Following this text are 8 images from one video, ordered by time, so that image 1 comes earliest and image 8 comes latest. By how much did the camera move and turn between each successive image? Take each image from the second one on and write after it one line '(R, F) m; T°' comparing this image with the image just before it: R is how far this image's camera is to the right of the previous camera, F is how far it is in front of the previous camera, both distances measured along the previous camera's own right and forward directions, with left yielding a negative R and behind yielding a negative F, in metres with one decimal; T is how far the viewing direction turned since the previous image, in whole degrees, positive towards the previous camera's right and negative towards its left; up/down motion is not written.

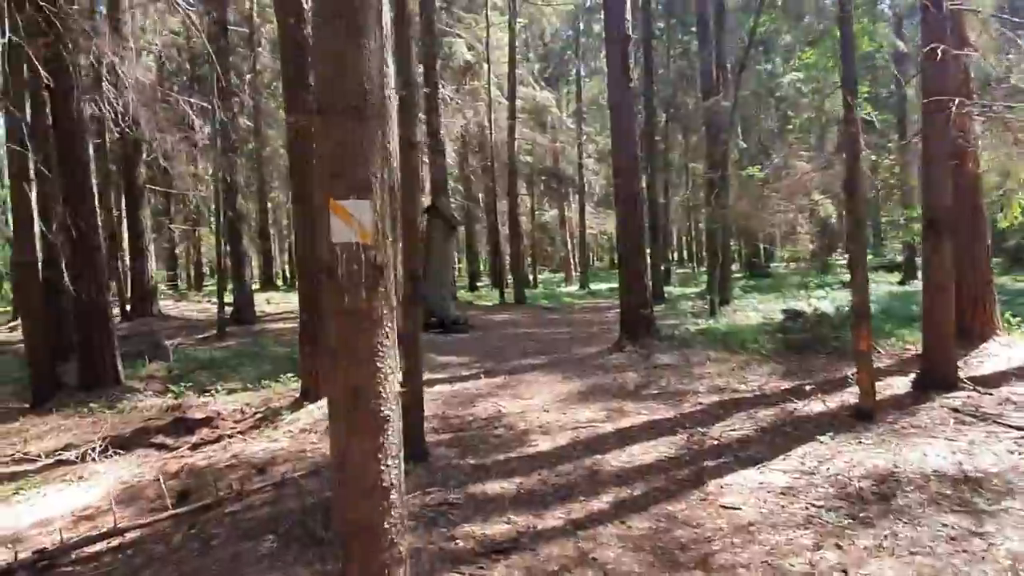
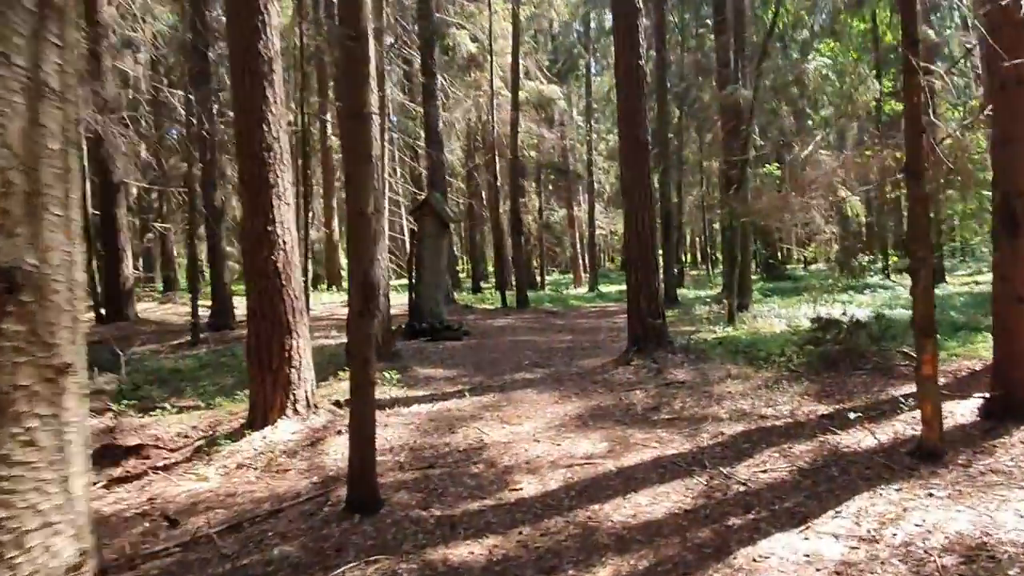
(+0.2, +1.3) m; -1°
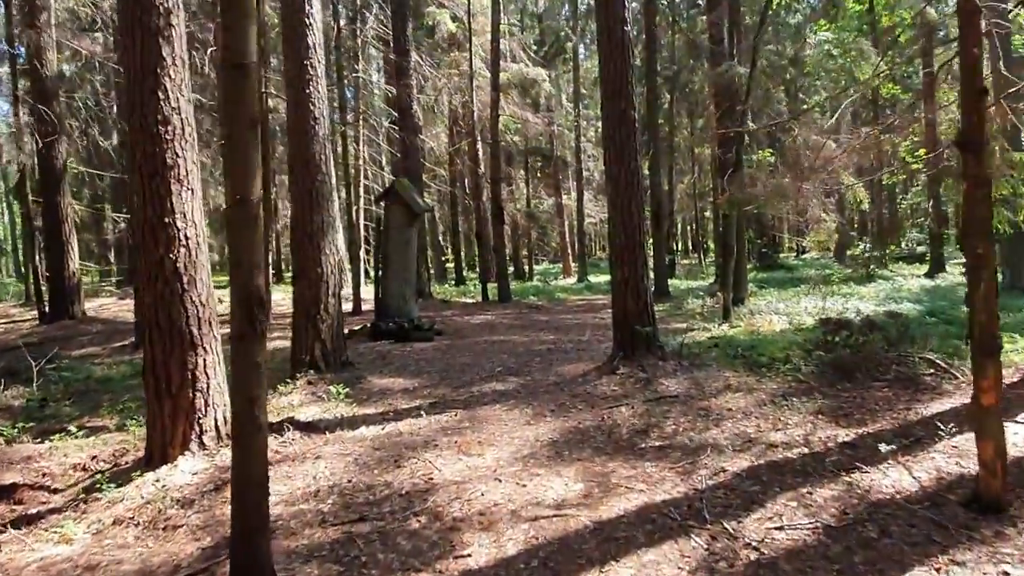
(+0.3, +1.2) m; +1°
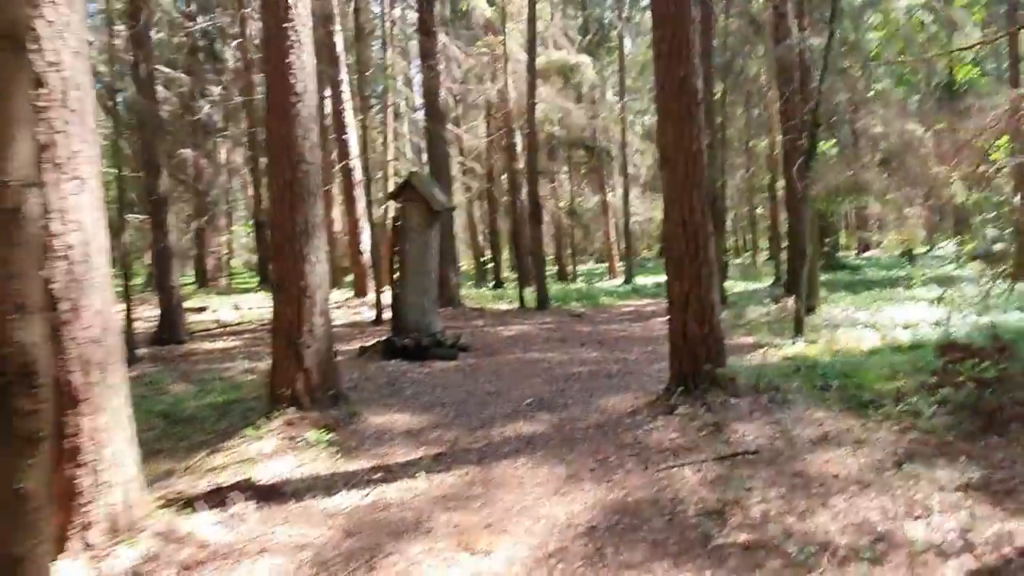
(+0.1, +1.8) m; -3°
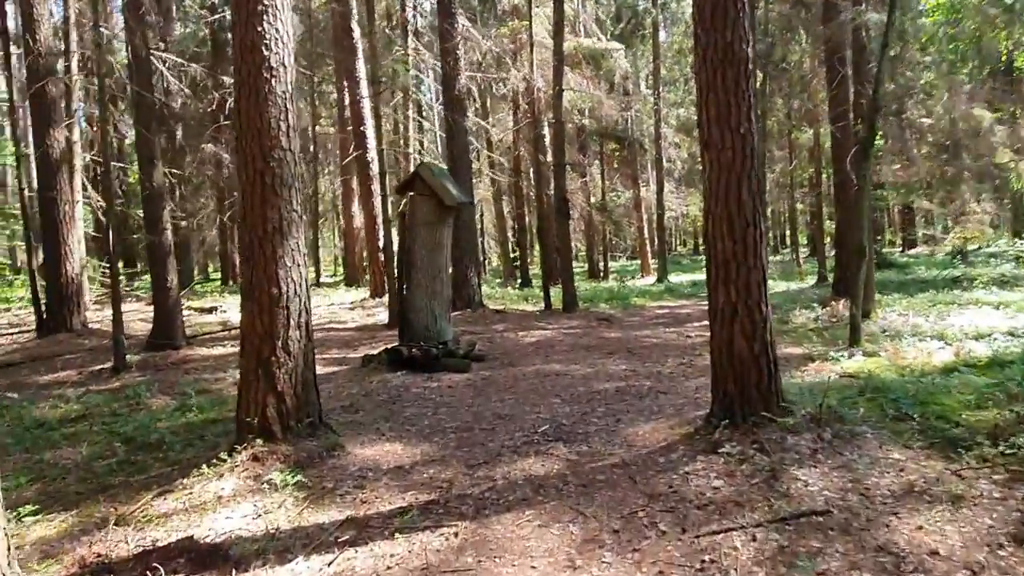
(+0.2, +1.1) m; -2°
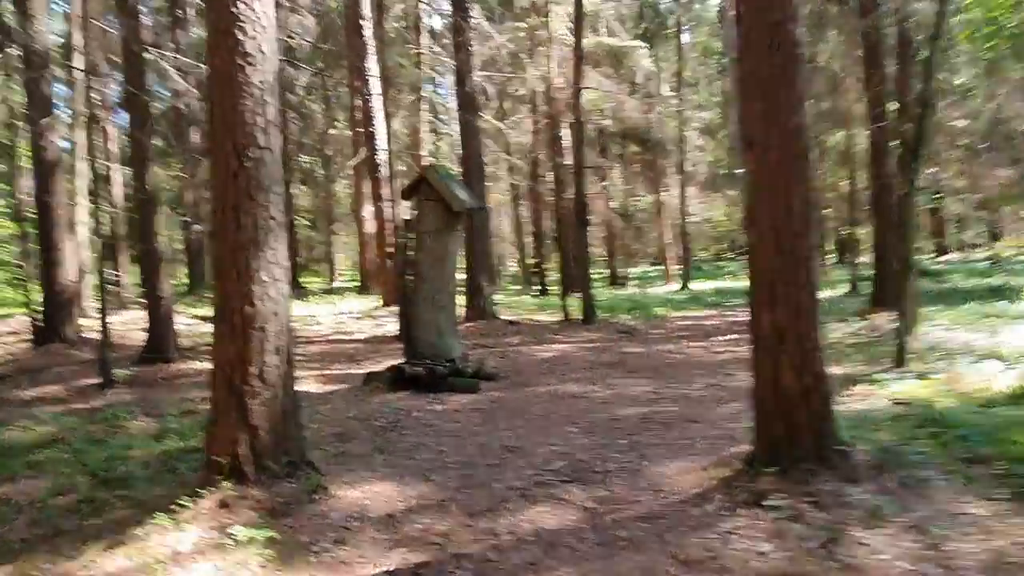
(+0.1, +0.8) m; -1°
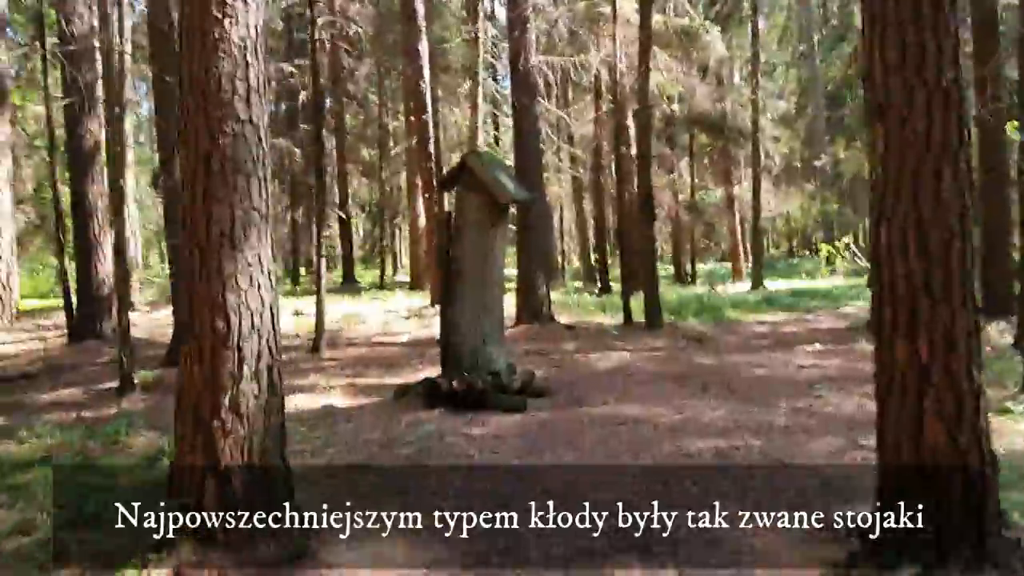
(+0.1, +1.2) m; -5°
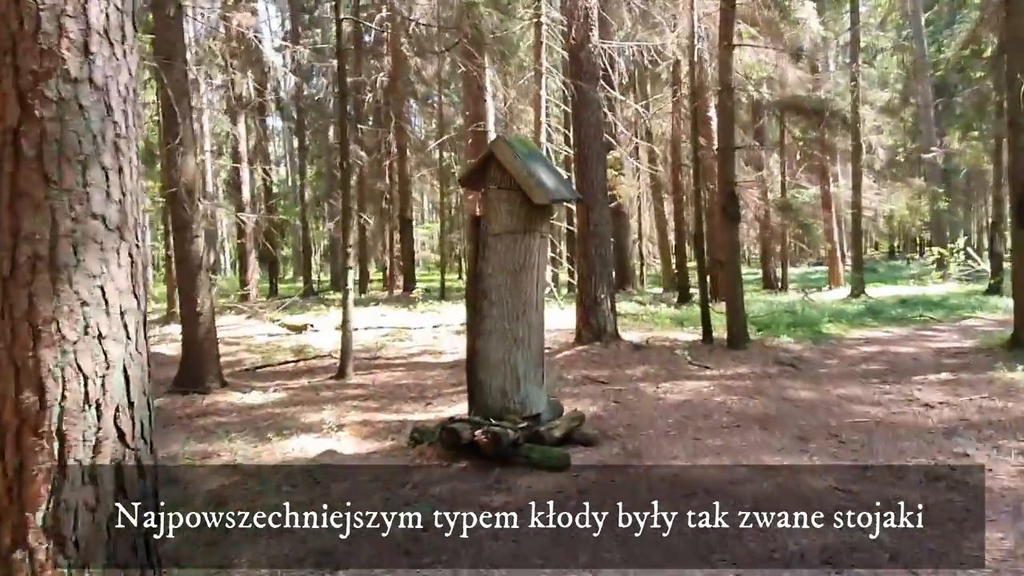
(+0.4, +1.7) m; -6°
